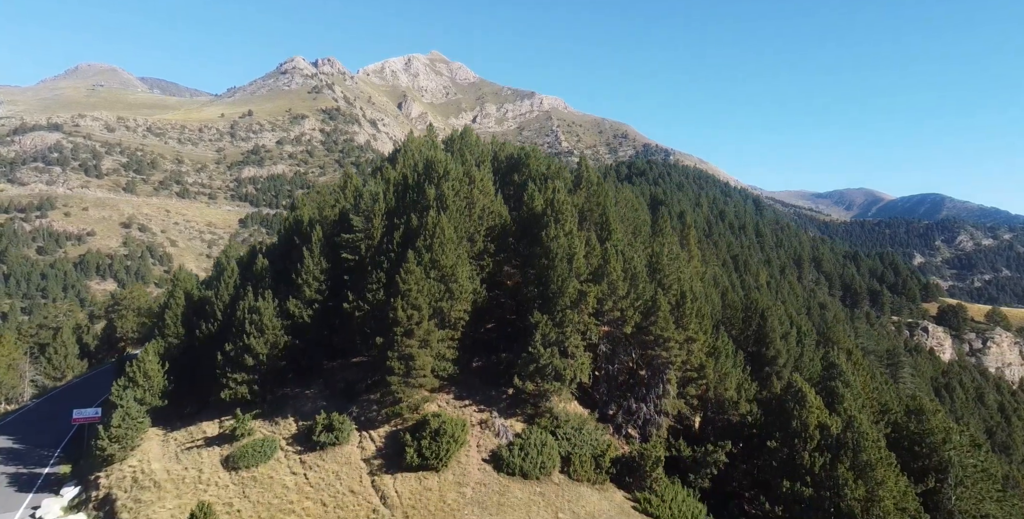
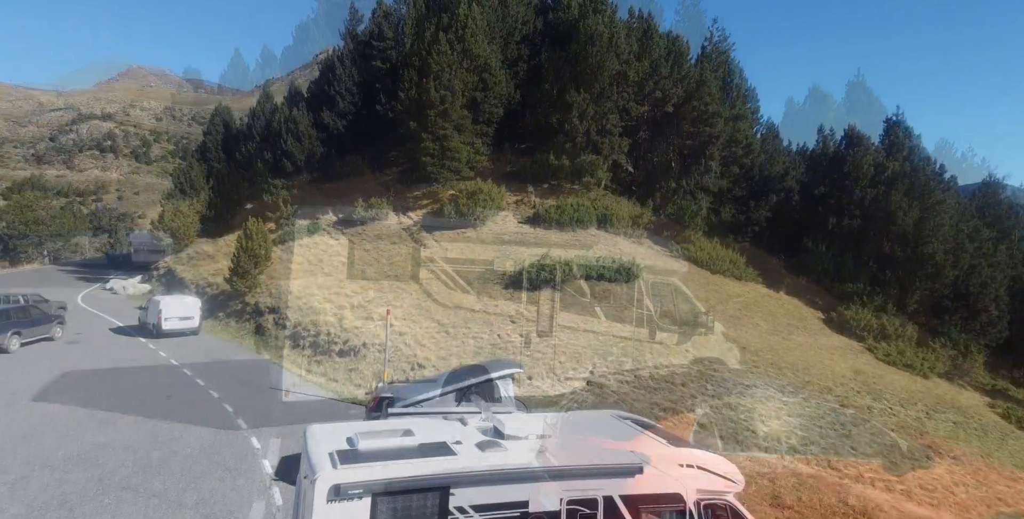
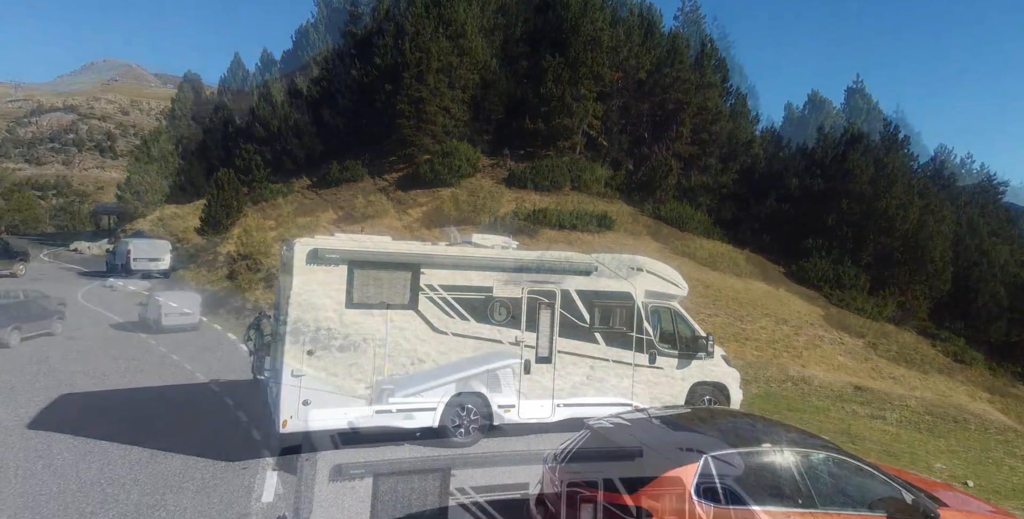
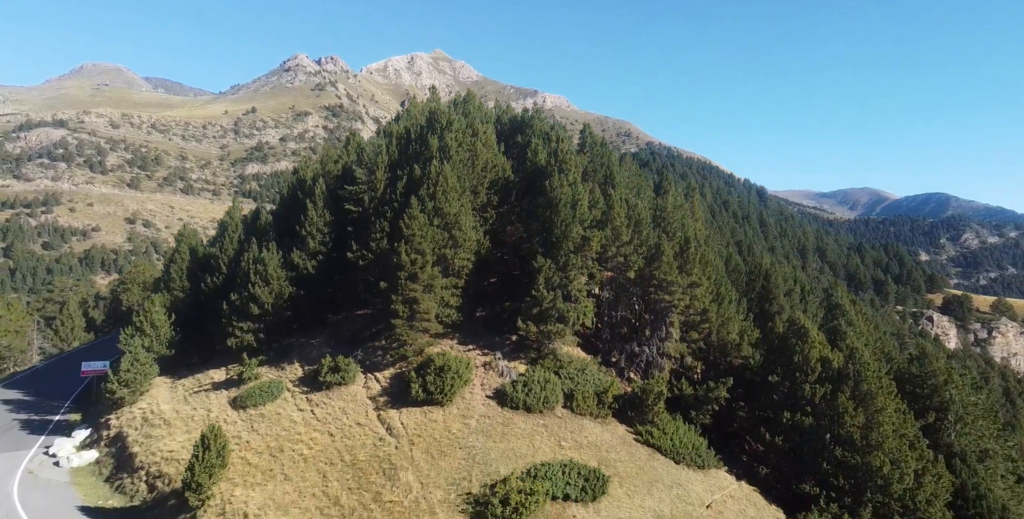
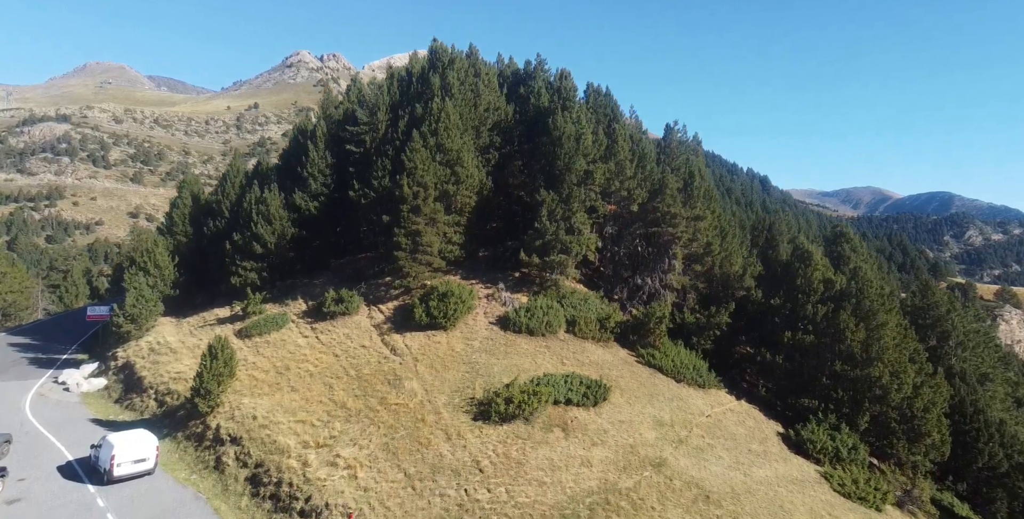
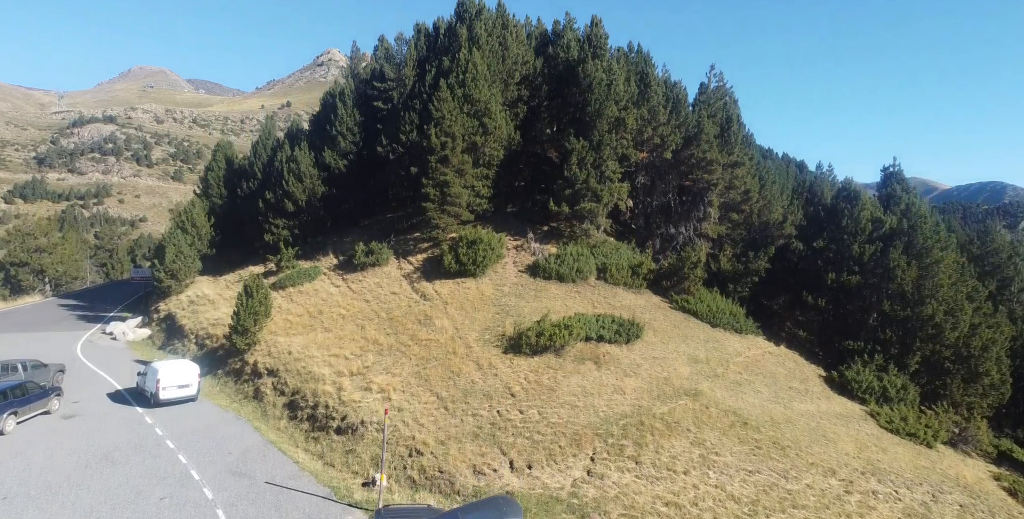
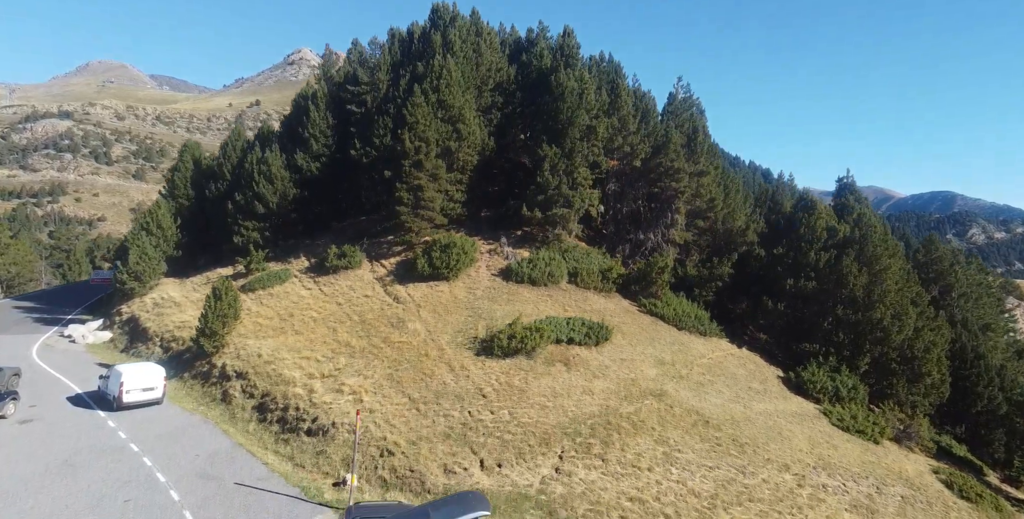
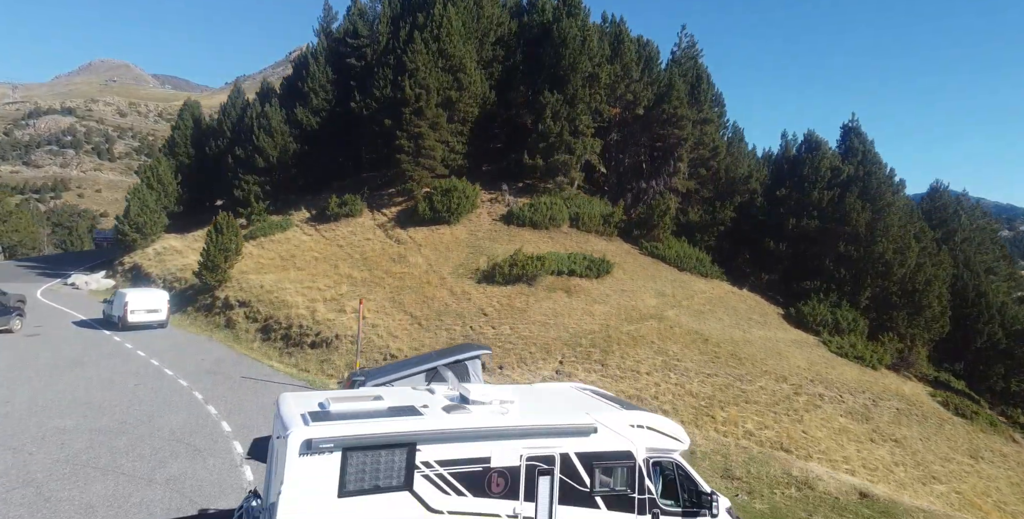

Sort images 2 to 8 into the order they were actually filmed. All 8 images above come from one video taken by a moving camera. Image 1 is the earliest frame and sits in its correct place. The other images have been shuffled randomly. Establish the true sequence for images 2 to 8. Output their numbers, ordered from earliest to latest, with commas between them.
4, 5, 7, 8, 3, 2, 6
